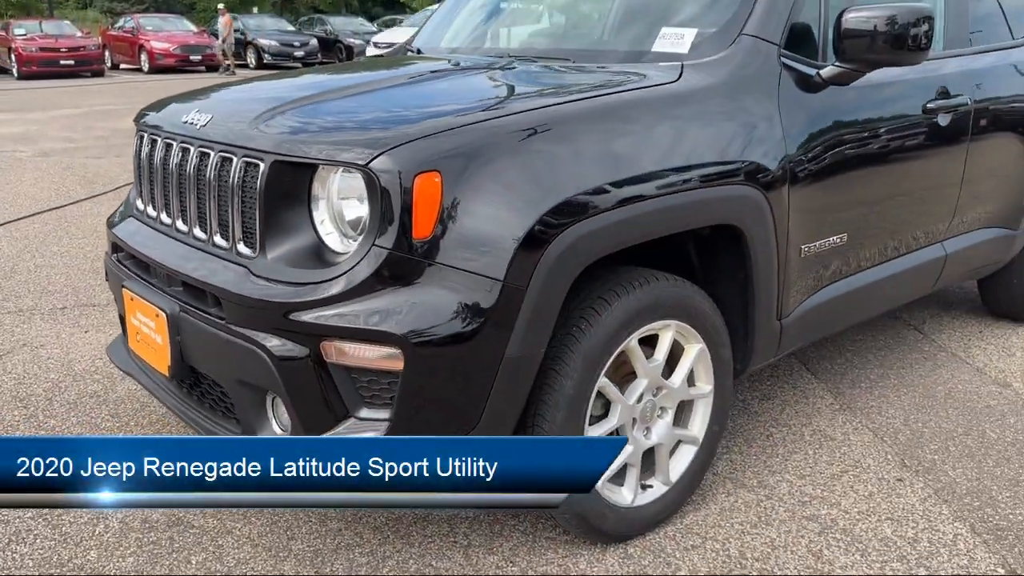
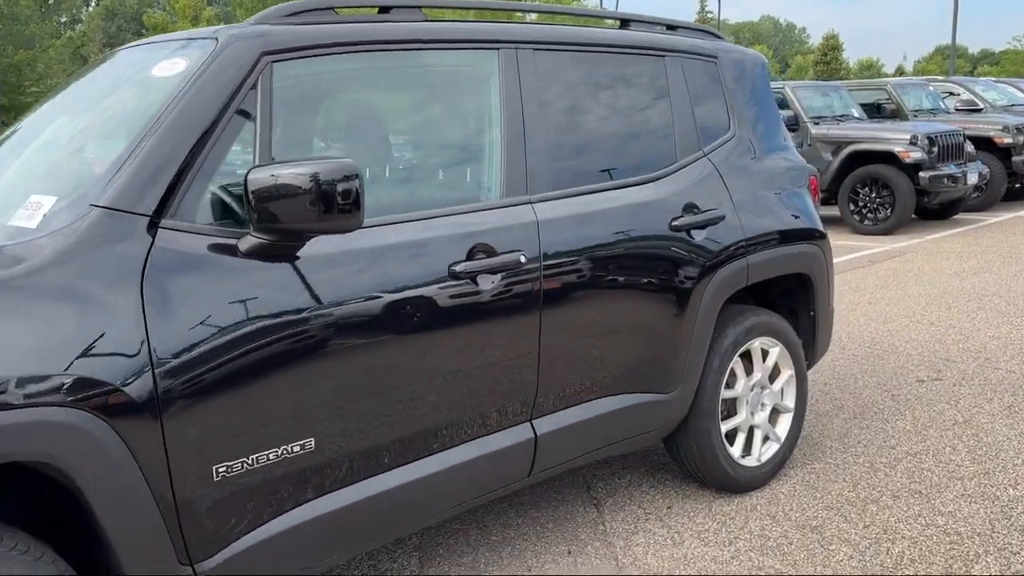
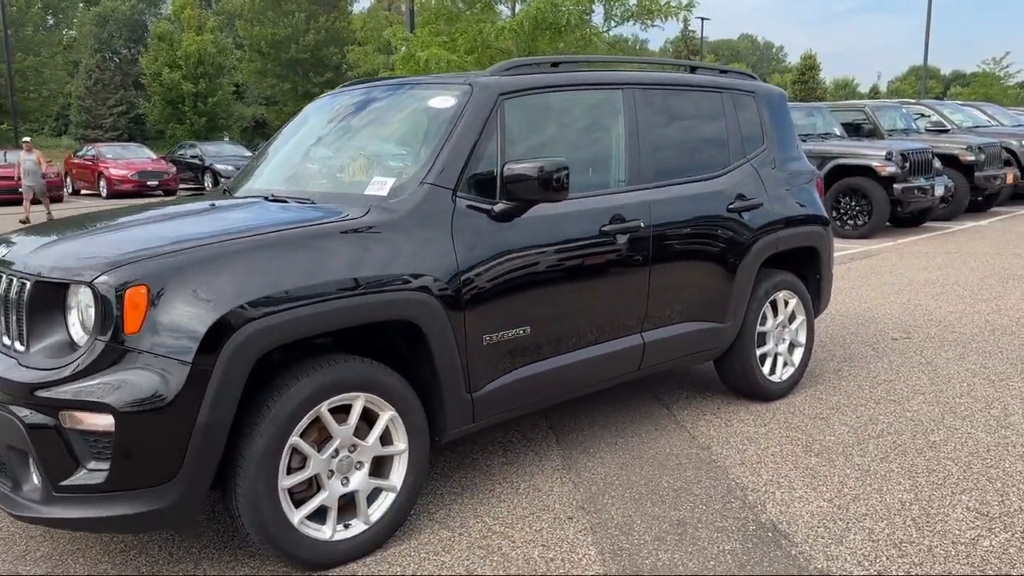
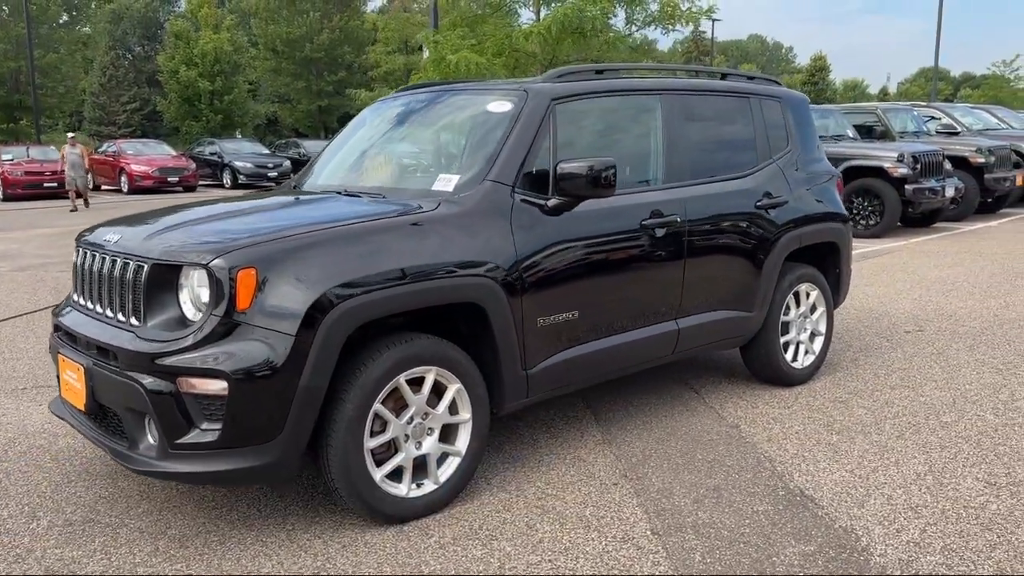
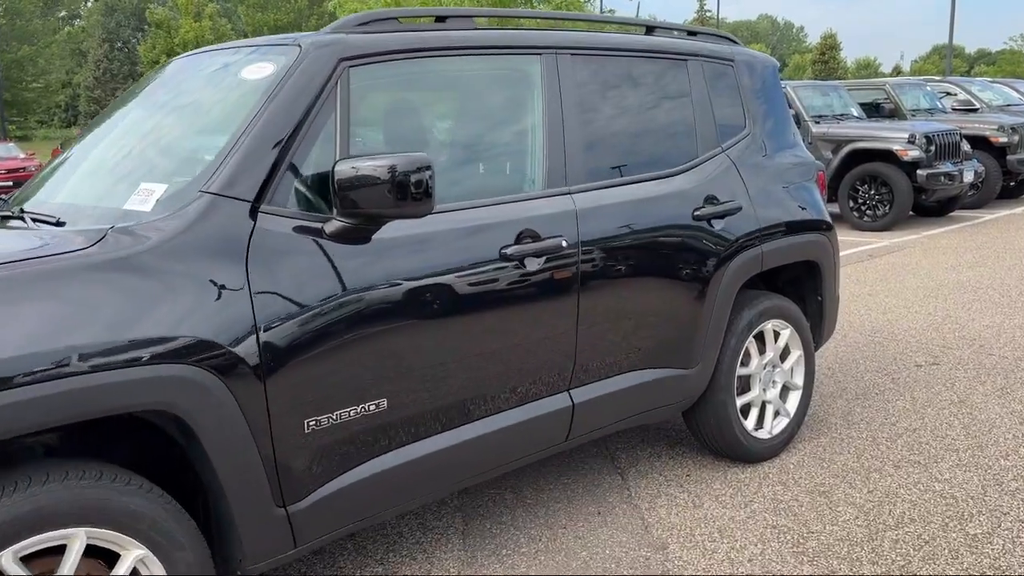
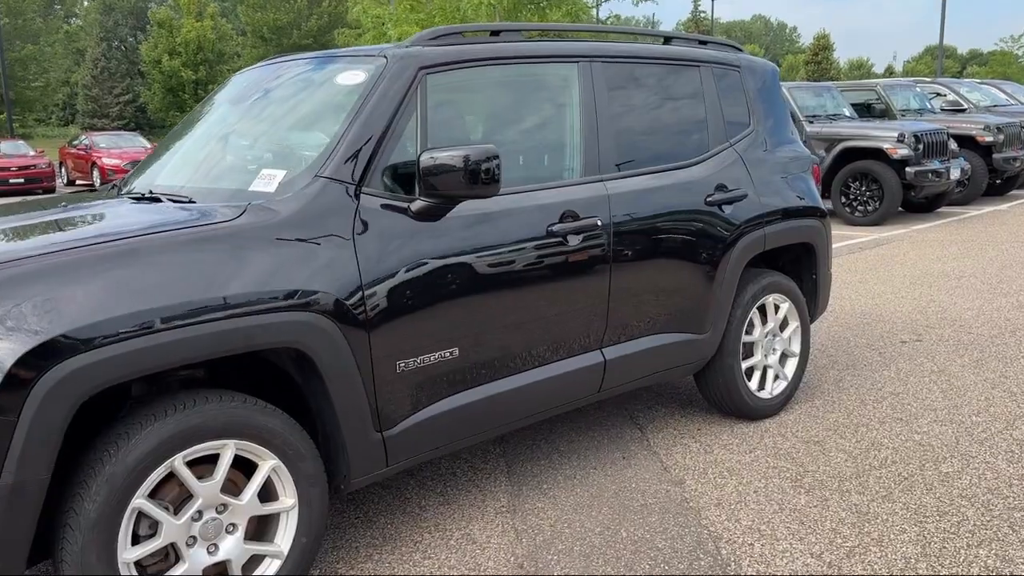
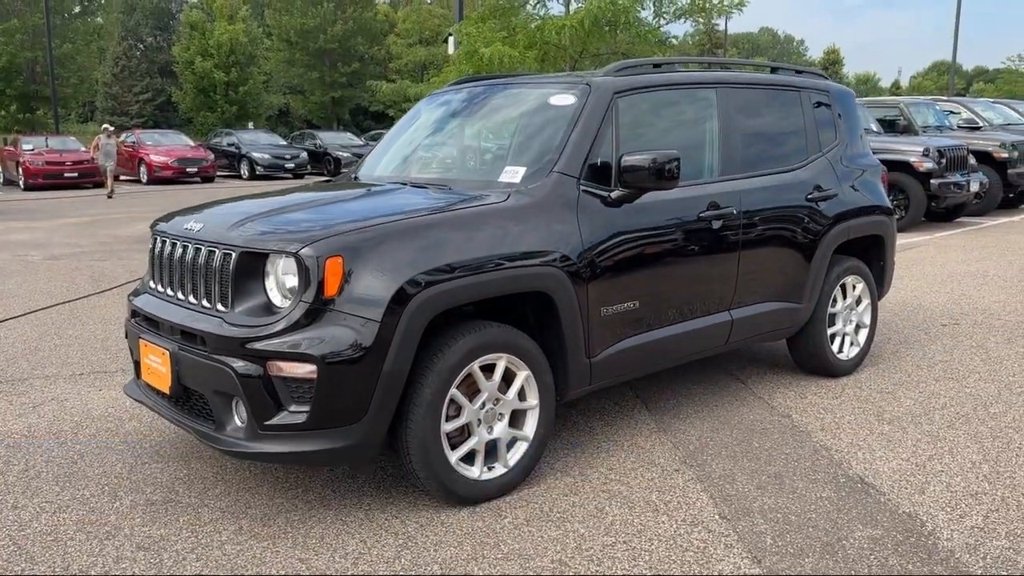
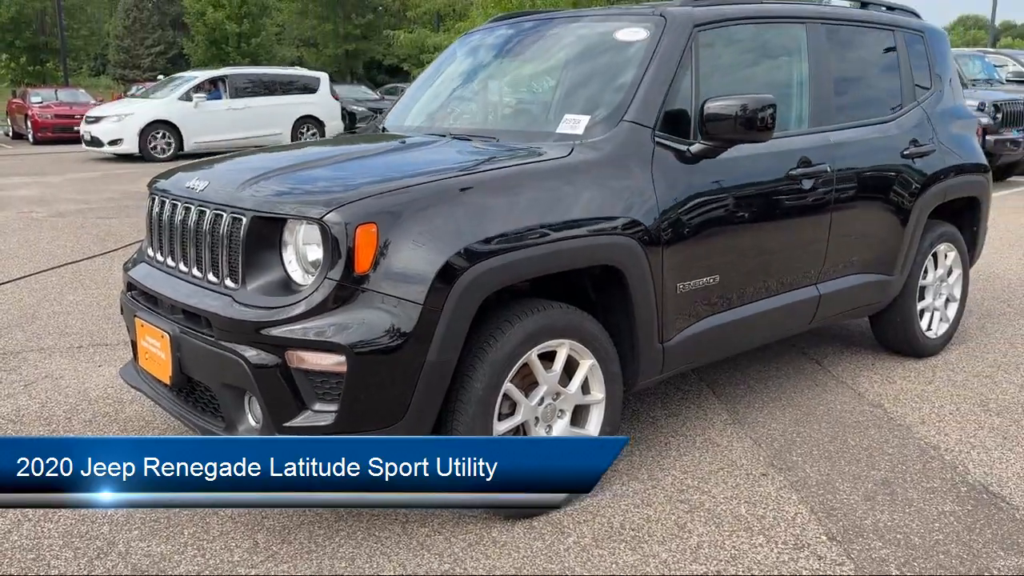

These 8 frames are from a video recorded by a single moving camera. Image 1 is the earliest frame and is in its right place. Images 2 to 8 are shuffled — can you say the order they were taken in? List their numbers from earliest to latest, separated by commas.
8, 7, 4, 3, 6, 5, 2
